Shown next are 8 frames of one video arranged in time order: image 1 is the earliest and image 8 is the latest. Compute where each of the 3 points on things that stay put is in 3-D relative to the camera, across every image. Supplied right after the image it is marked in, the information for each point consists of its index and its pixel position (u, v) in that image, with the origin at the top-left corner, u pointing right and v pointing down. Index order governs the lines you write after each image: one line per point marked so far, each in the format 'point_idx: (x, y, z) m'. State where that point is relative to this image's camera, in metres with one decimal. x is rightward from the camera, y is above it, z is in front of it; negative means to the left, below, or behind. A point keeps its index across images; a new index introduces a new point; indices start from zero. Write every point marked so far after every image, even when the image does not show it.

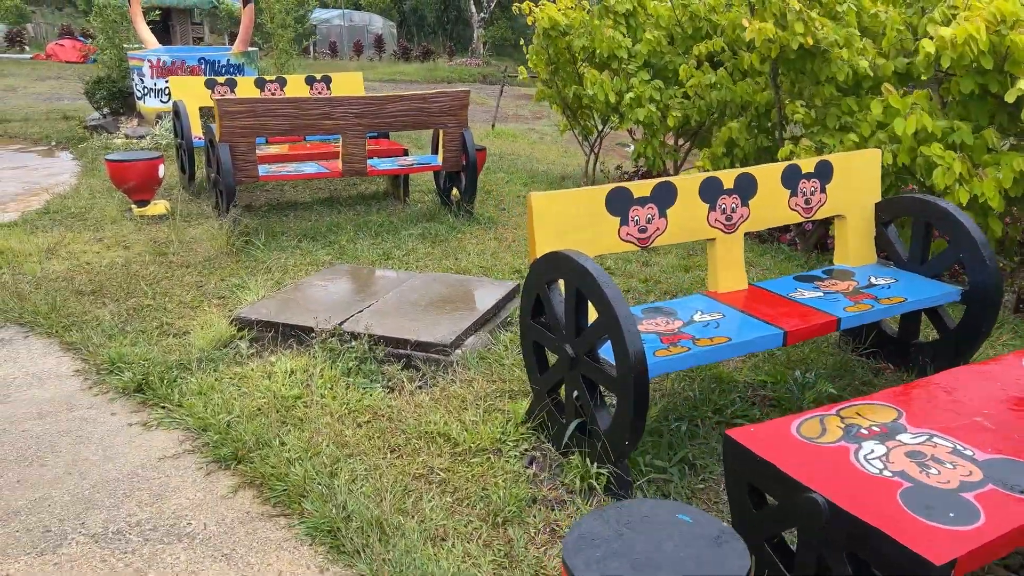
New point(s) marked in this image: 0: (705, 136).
0: (+1.3, +1.1, +5.6) m
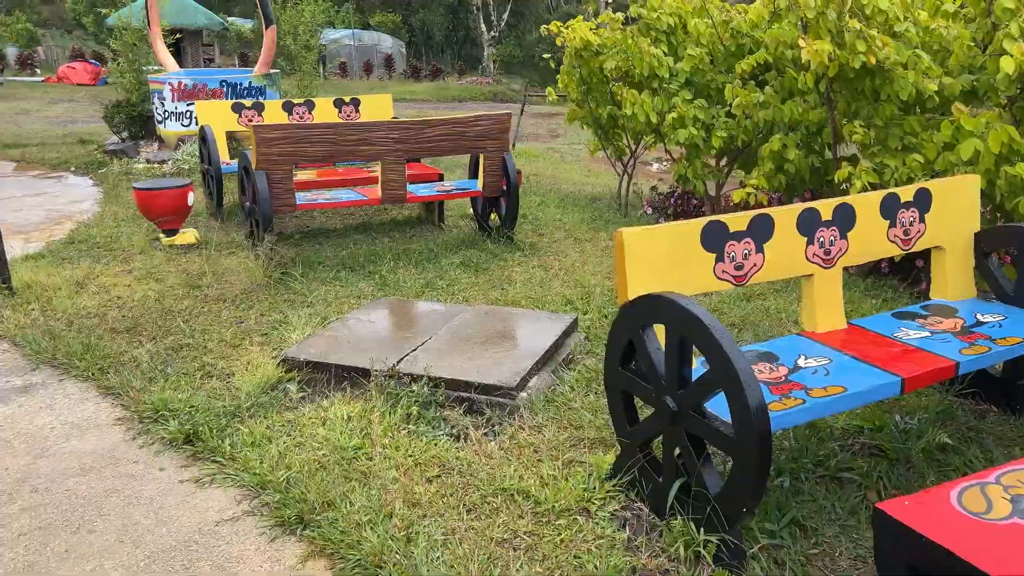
0: (+1.6, +0.9, +5.4) m
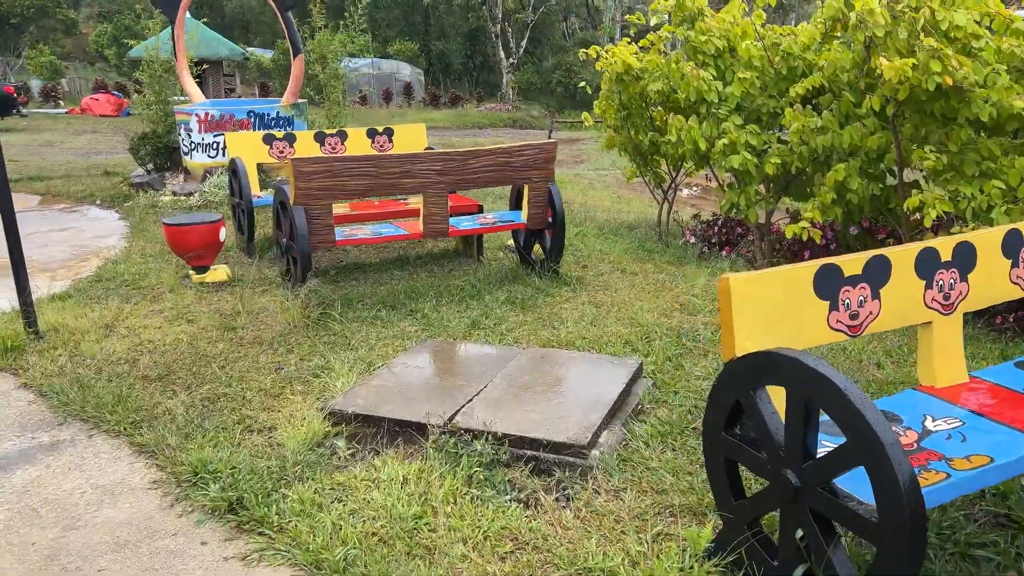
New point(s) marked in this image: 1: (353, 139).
0: (+1.9, +0.7, +5.2) m
1: (-1.2, +1.1, +6.0) m
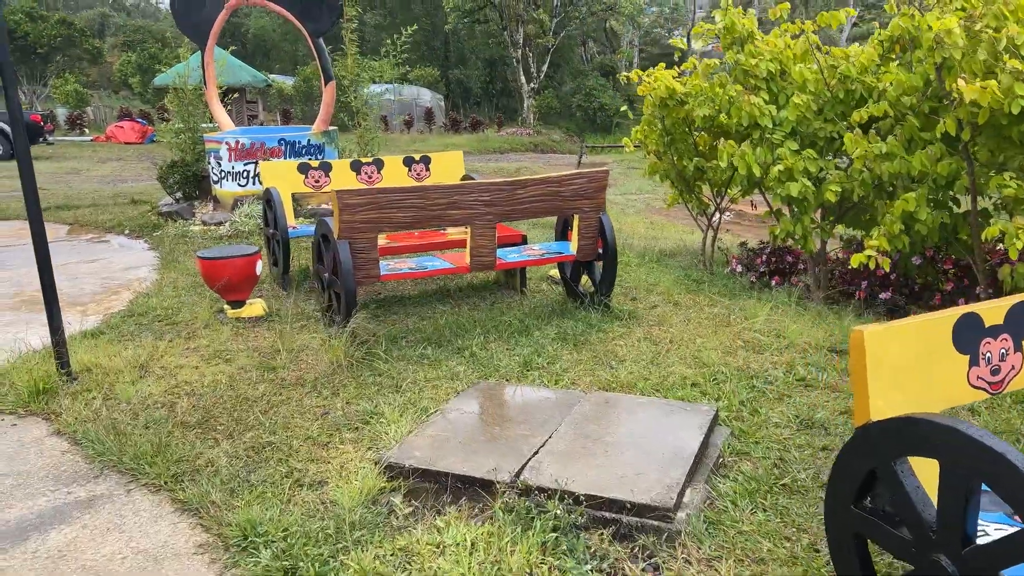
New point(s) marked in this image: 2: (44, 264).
0: (+2.1, +0.5, +4.9) m
1: (-0.9, +0.9, +5.9) m
2: (-2.1, +0.1, +3.6) m
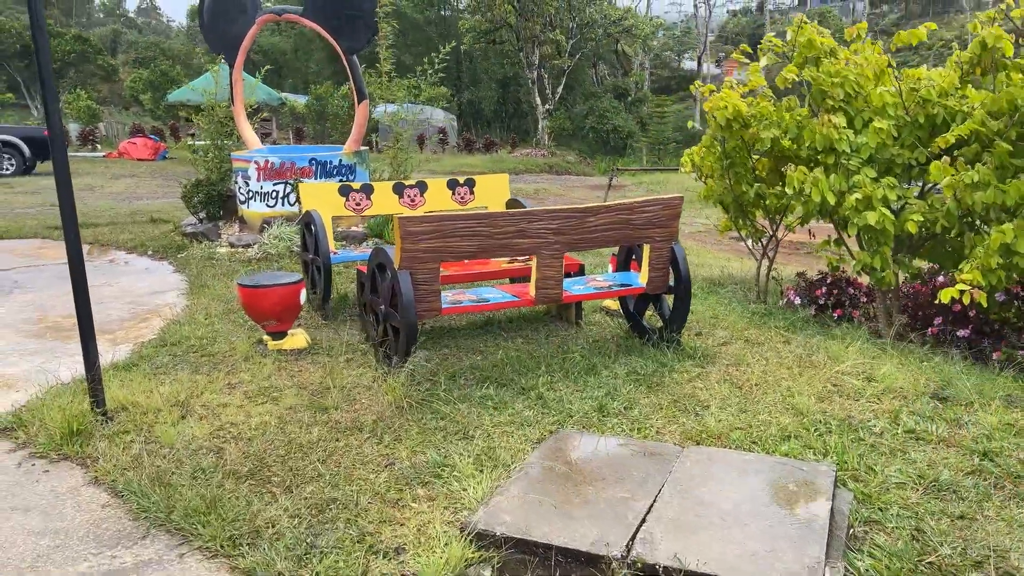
0: (+2.5, +0.3, +4.6) m
1: (-0.6, +0.7, +5.6) m
2: (-1.7, 0.0, +3.3) m
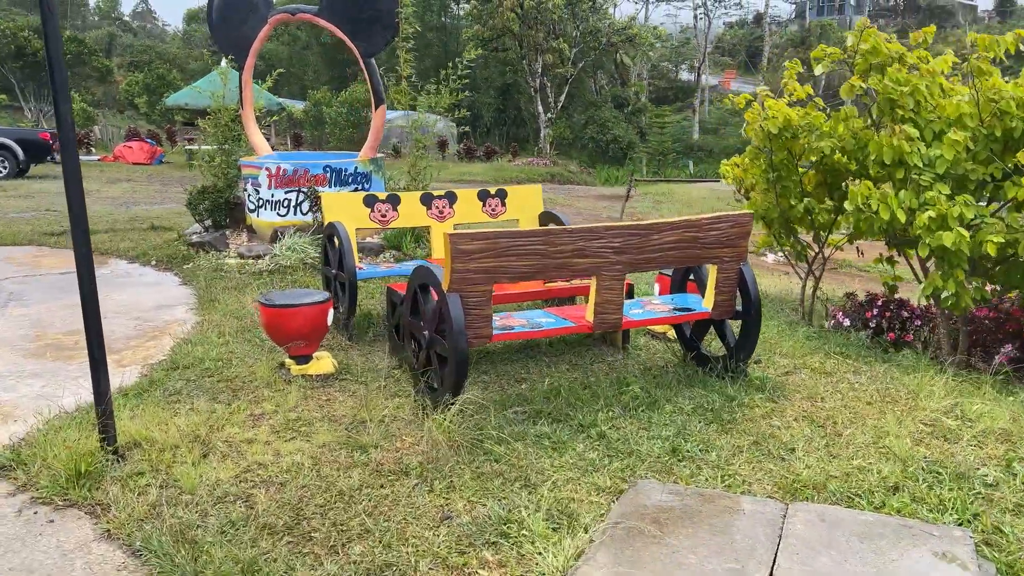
0: (+2.7, +0.1, +4.3) m
1: (-0.3, +0.6, +5.2) m
2: (-1.5, -0.1, +2.9) m
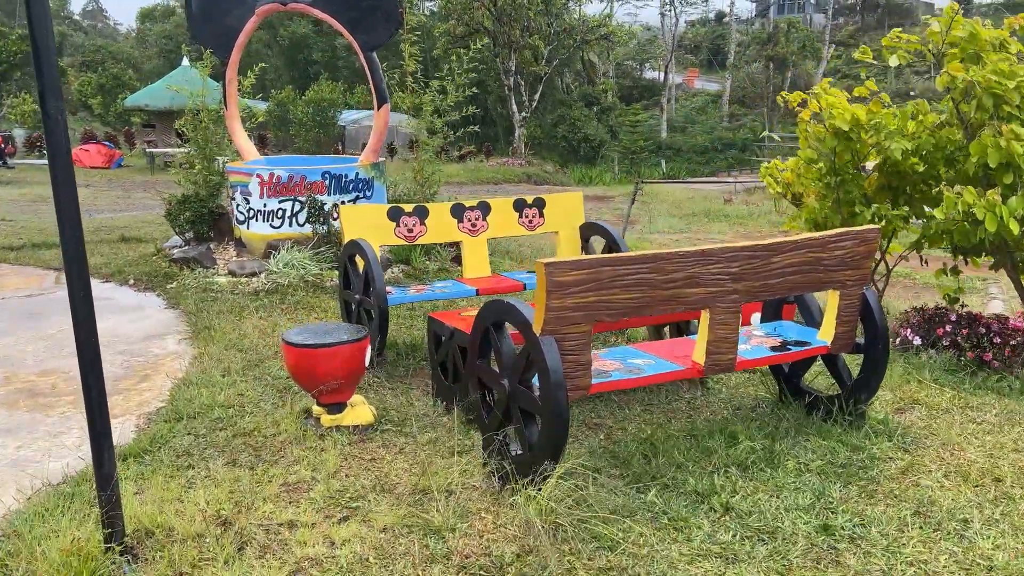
0: (+3.0, 0.0, +3.8) m
1: (-0.1, +0.4, +4.6) m
2: (-1.2, -0.2, +2.2) m
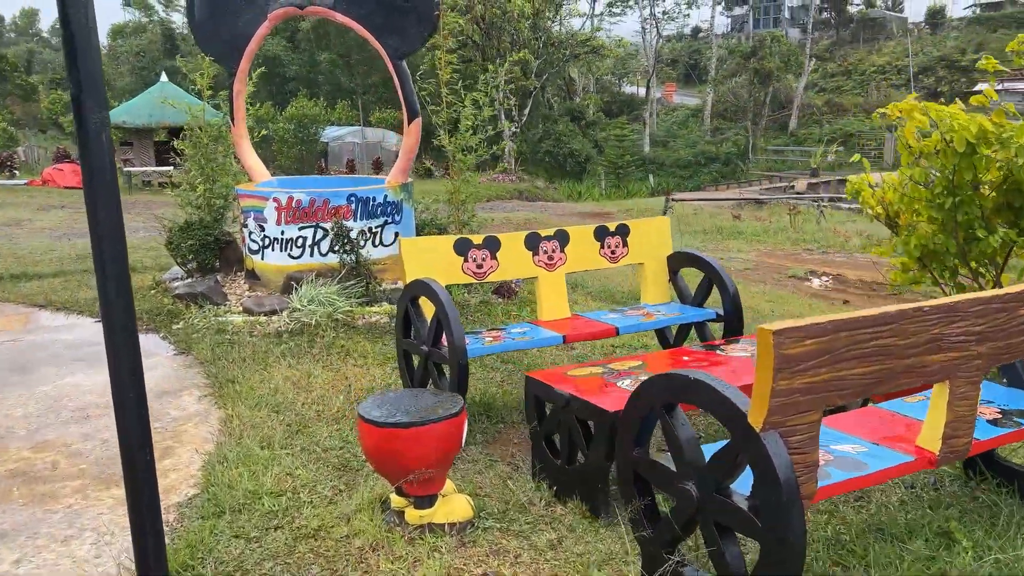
0: (+3.4, -0.1, +3.2) m
1: (+0.3, +0.2, +3.9) m
2: (-0.7, -0.4, +1.5) m
